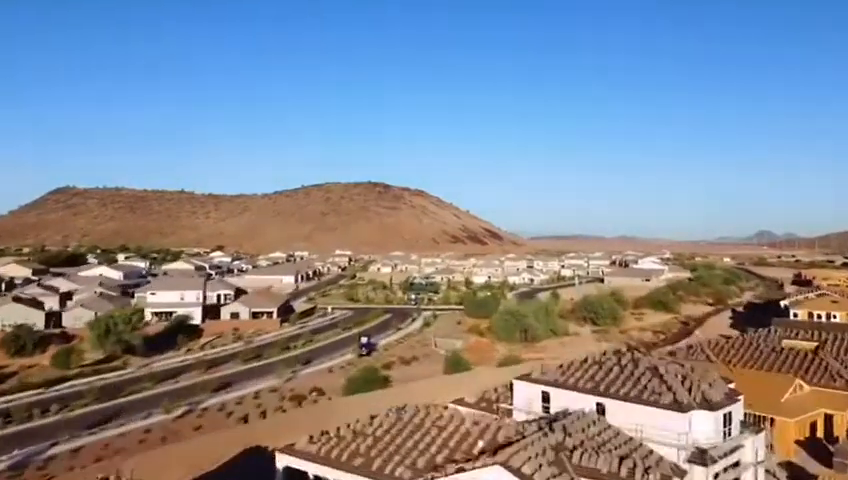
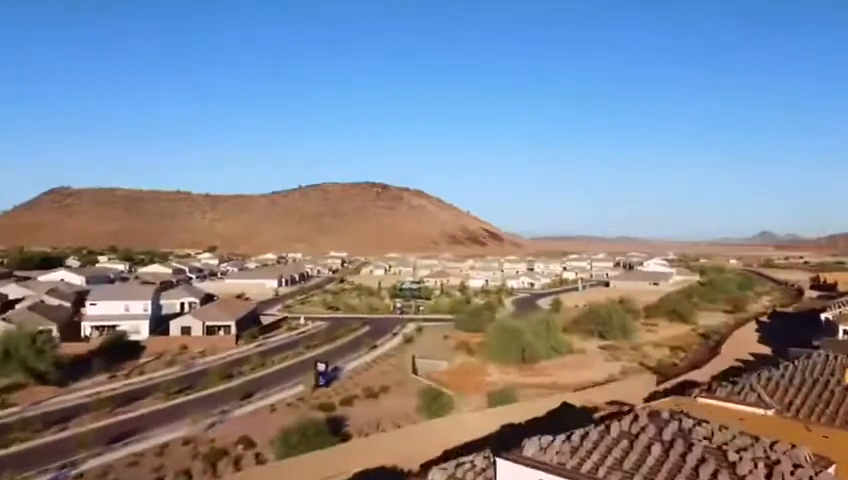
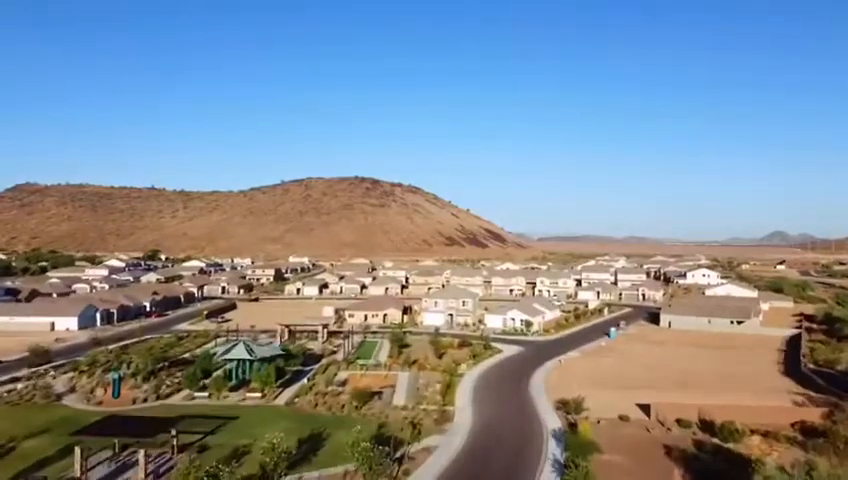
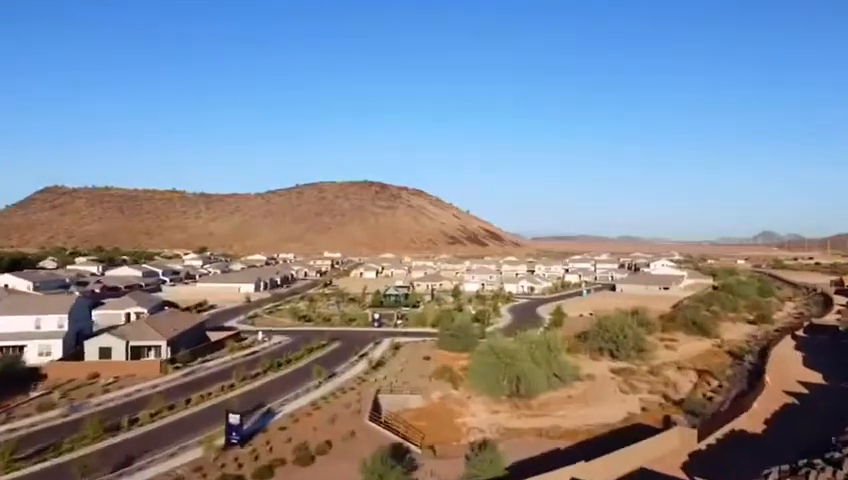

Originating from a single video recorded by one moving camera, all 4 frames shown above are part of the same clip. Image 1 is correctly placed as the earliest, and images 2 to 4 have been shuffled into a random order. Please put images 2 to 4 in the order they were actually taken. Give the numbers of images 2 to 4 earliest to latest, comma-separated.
2, 4, 3
